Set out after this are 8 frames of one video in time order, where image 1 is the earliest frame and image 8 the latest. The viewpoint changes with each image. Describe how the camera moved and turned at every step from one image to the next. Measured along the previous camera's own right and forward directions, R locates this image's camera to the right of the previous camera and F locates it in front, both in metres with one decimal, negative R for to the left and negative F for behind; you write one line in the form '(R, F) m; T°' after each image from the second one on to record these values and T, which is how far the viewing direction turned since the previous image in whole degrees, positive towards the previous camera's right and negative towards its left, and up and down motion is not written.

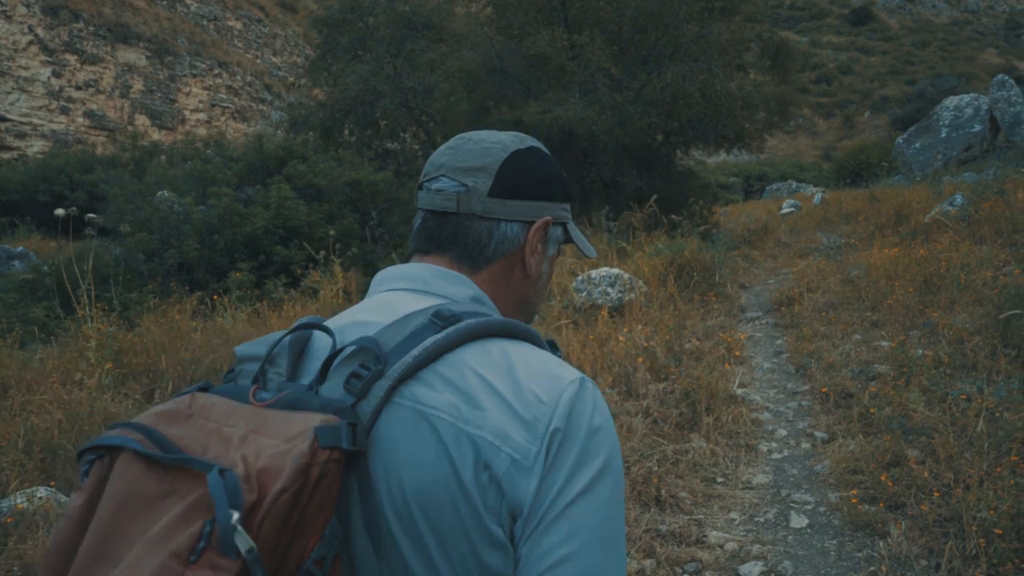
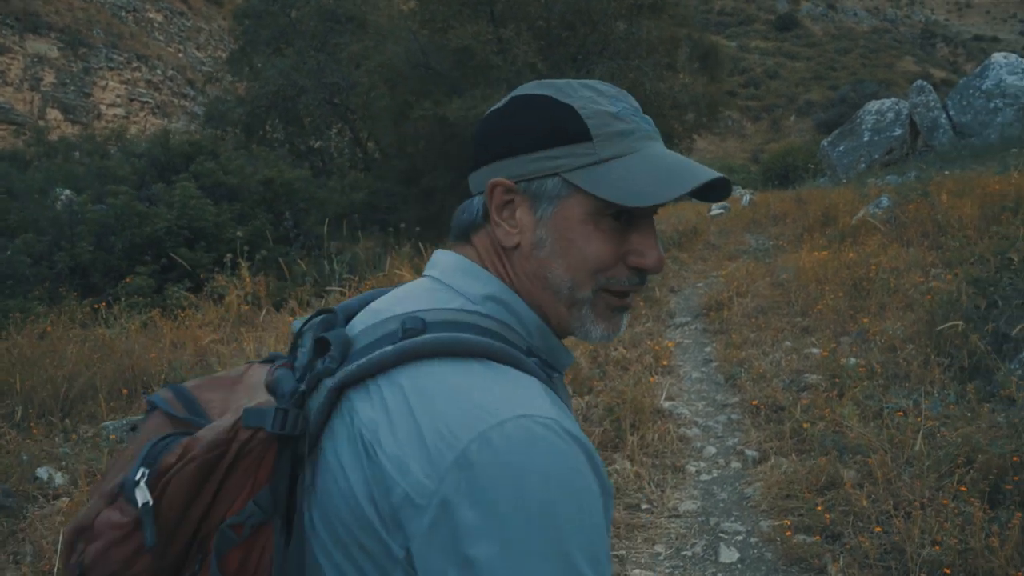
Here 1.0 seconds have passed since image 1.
(+0.1, +0.4) m; +4°
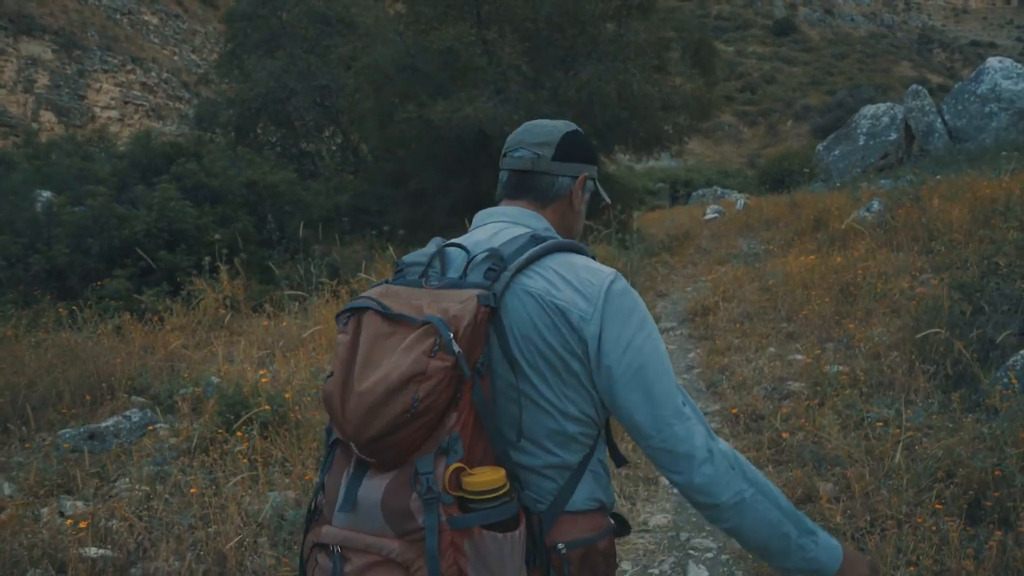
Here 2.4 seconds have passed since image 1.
(+0.1, +0.1) m; 0°
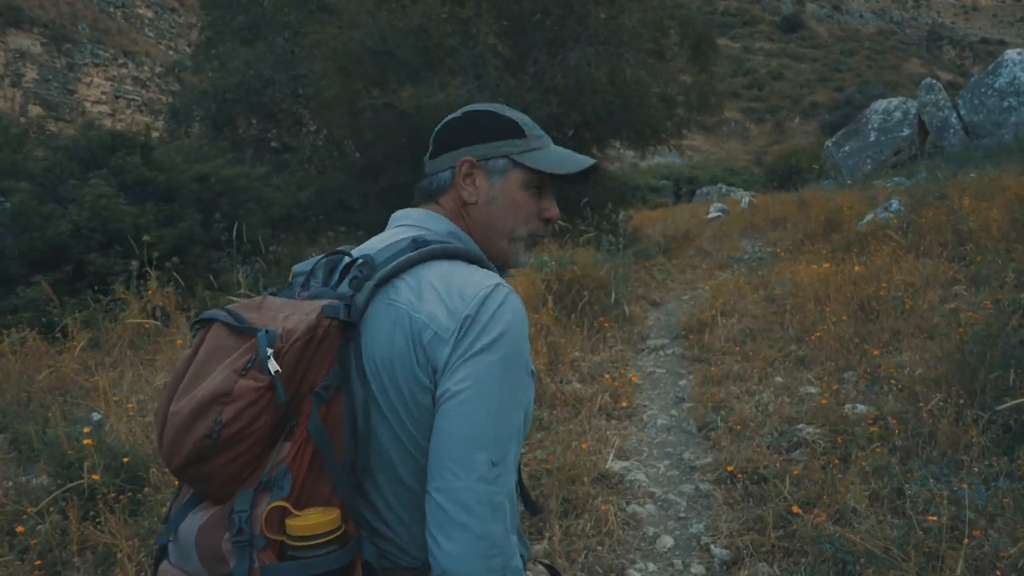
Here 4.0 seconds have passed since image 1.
(+0.3, +1.0) m; 0°
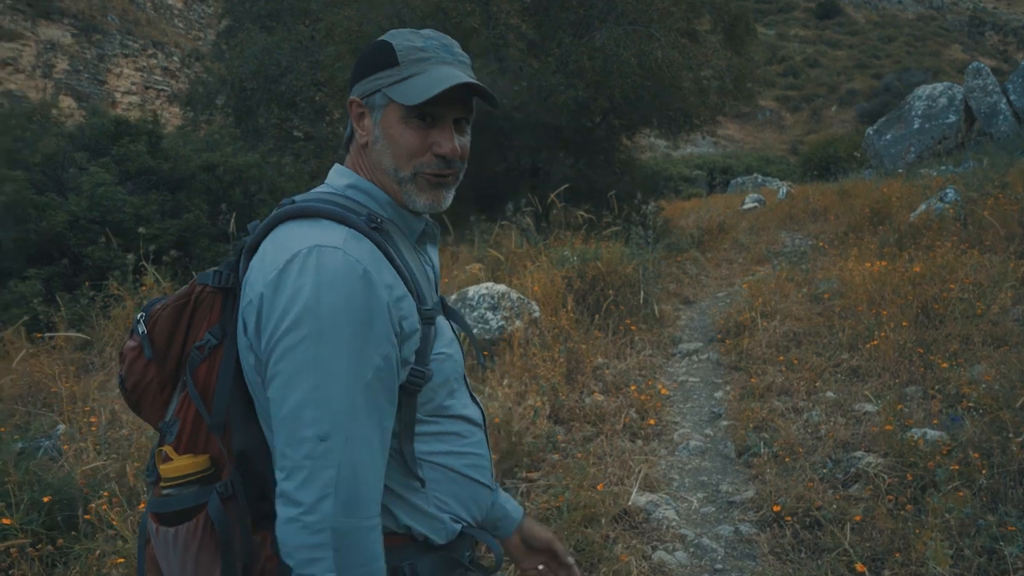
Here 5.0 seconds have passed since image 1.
(+0.1, +0.5) m; -2°
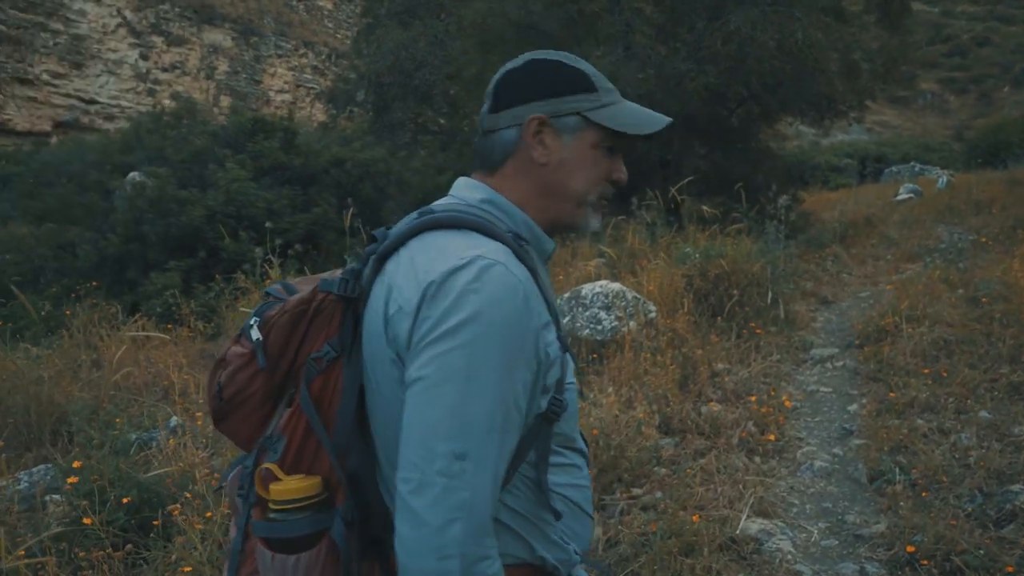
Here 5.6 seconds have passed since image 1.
(+0.1, +0.2) m; -9°
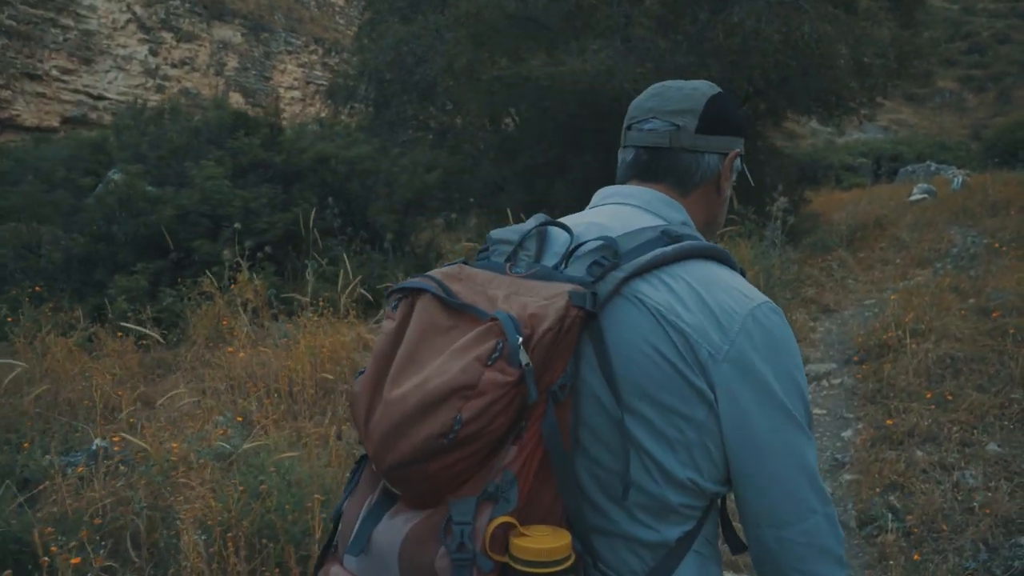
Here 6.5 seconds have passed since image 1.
(+0.3, +0.4) m; -1°
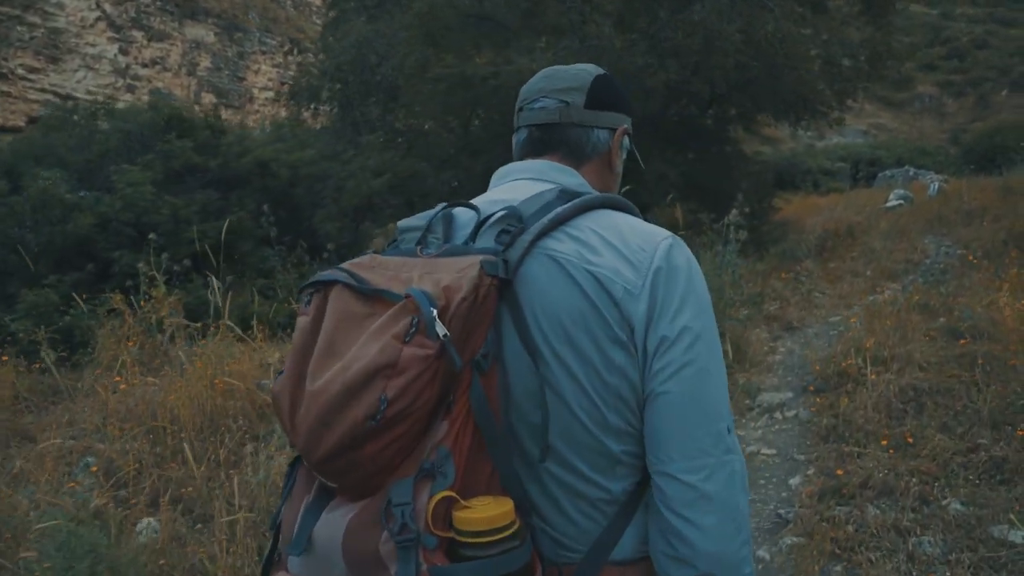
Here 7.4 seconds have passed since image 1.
(+0.3, +0.5) m; +1°
